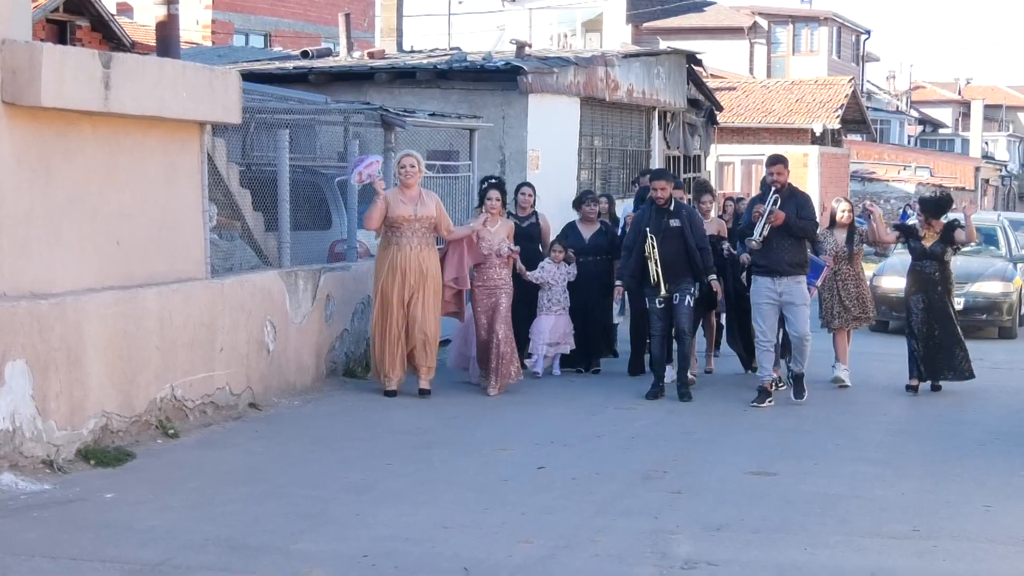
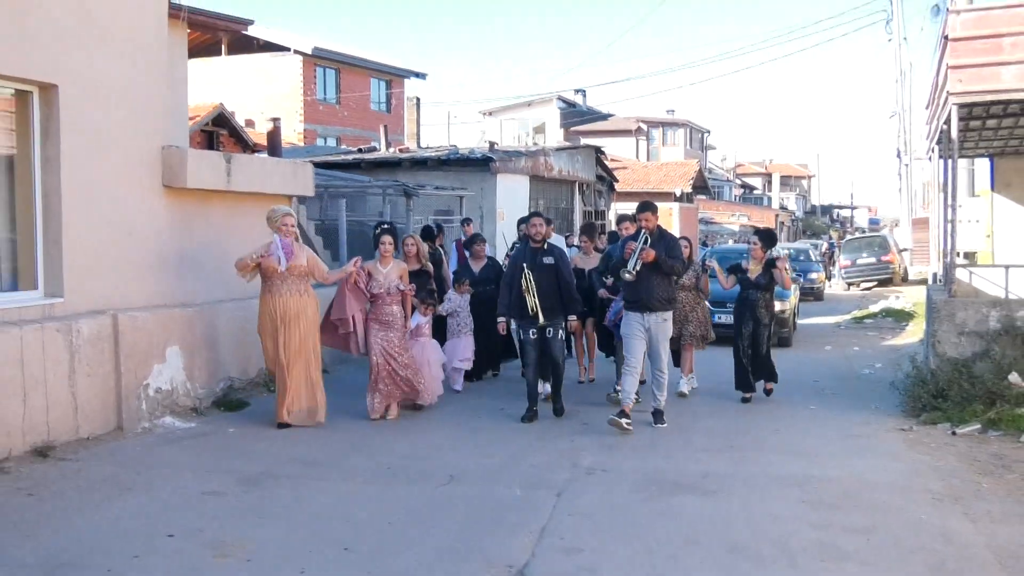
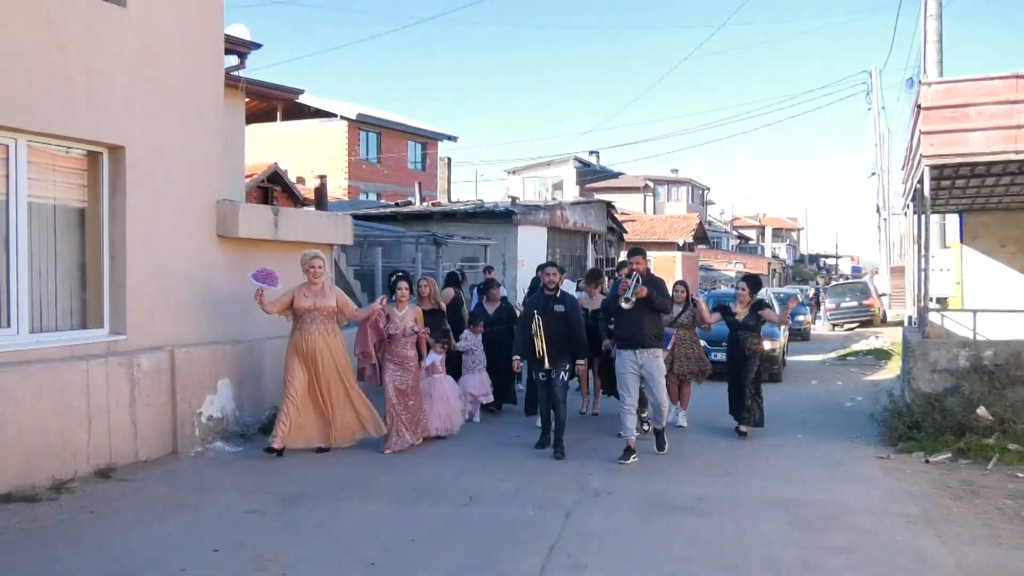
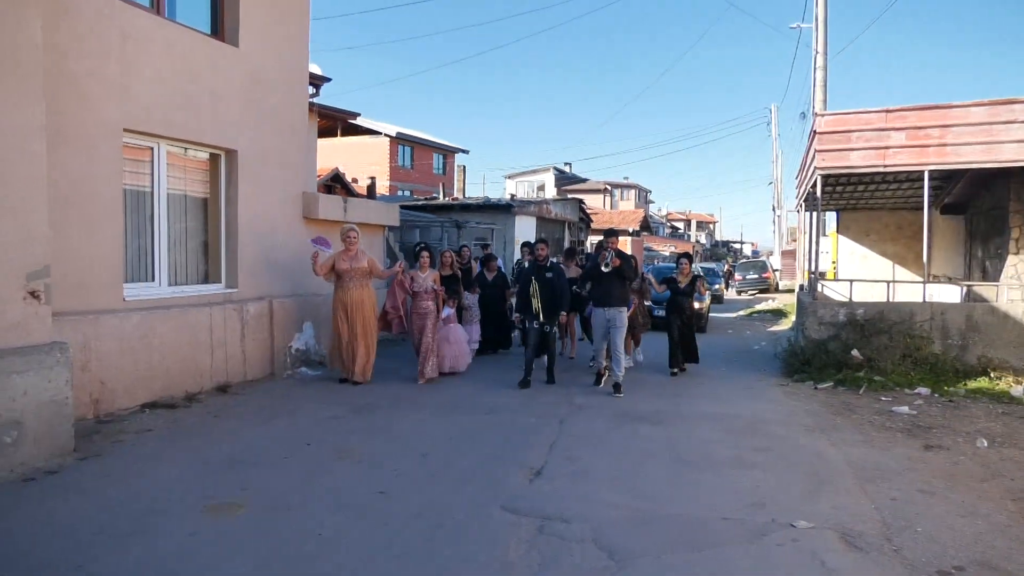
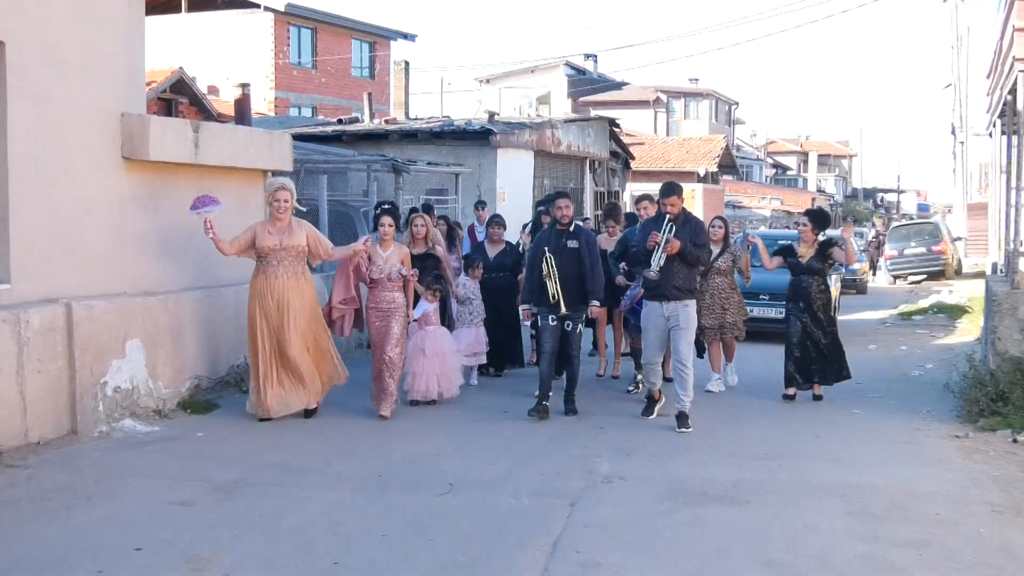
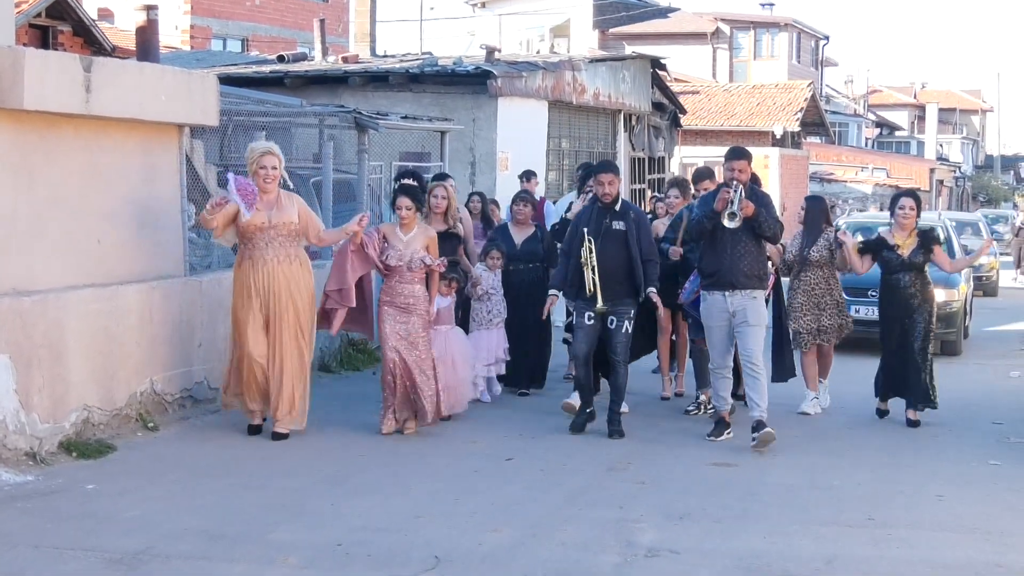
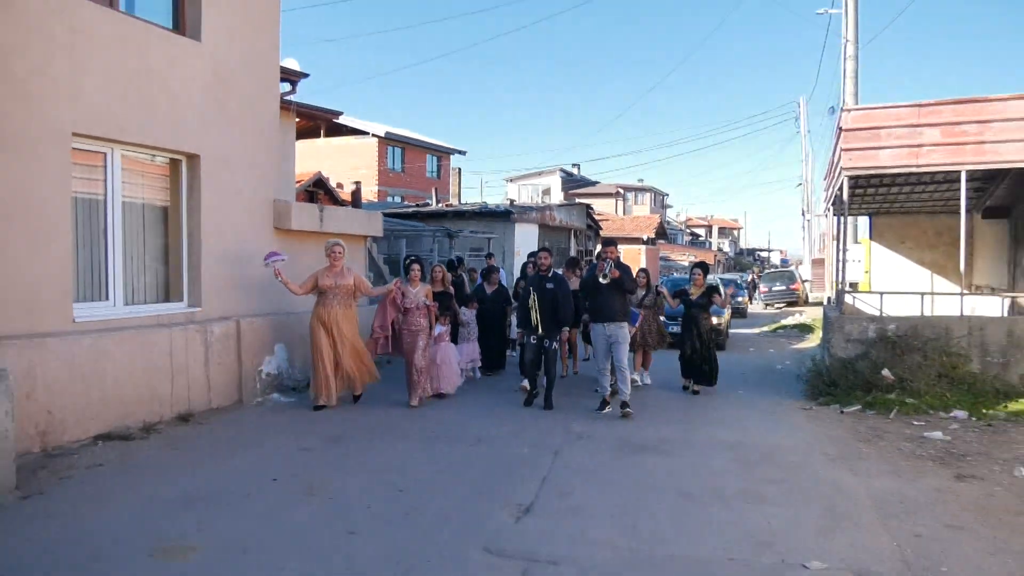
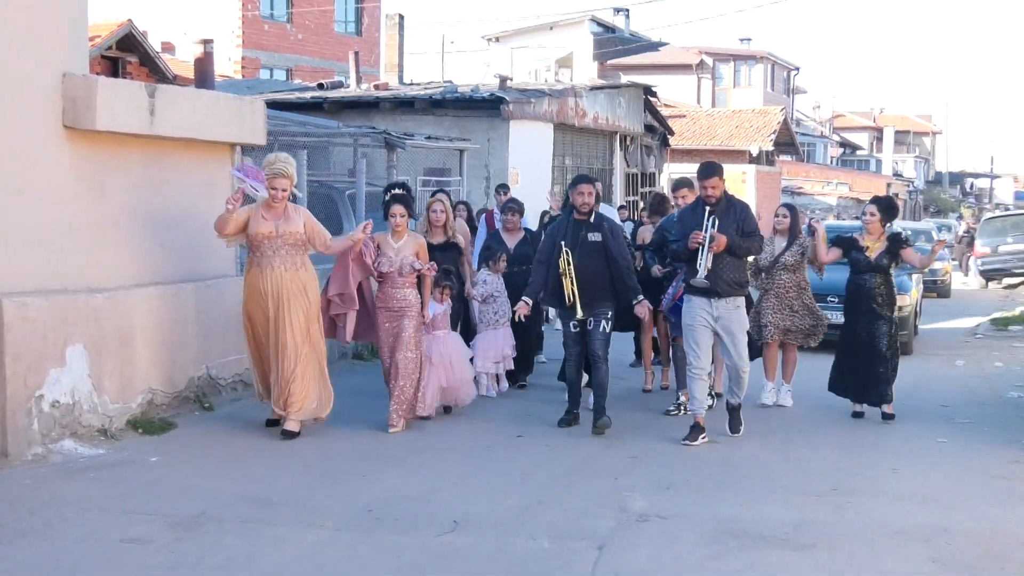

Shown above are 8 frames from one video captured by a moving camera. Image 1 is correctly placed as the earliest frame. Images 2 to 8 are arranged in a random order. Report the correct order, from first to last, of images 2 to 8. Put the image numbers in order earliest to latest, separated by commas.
6, 8, 5, 2, 3, 7, 4
